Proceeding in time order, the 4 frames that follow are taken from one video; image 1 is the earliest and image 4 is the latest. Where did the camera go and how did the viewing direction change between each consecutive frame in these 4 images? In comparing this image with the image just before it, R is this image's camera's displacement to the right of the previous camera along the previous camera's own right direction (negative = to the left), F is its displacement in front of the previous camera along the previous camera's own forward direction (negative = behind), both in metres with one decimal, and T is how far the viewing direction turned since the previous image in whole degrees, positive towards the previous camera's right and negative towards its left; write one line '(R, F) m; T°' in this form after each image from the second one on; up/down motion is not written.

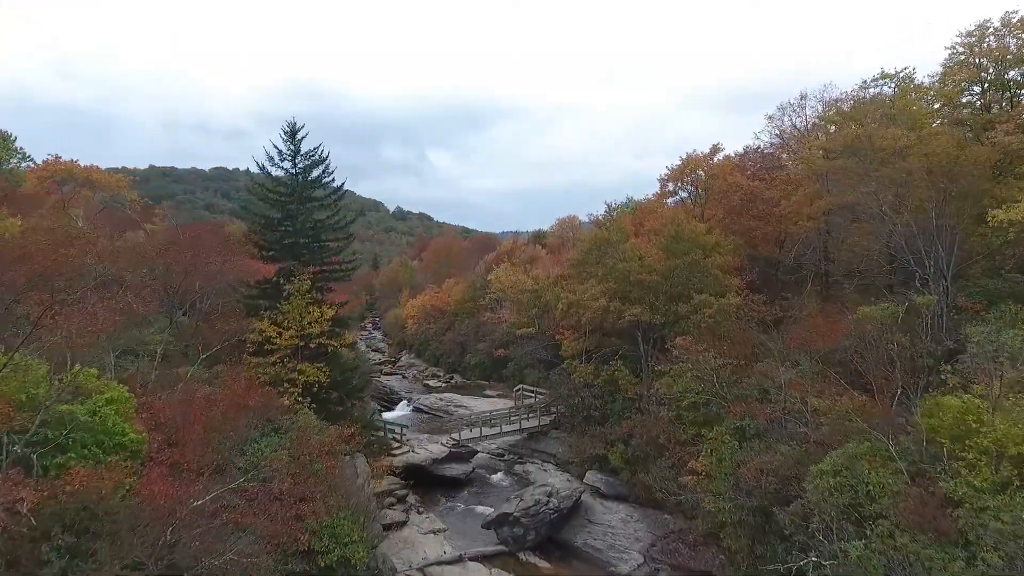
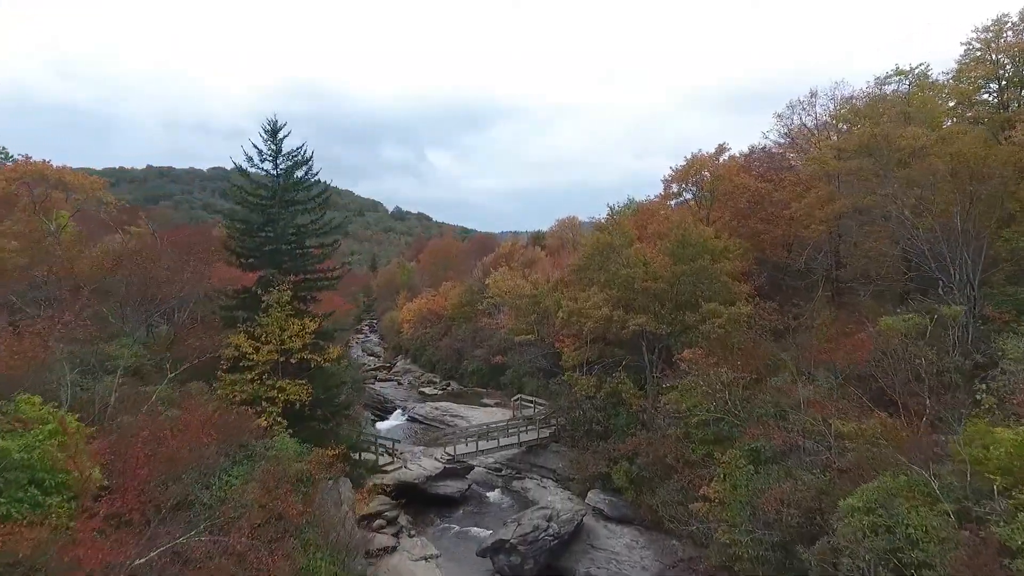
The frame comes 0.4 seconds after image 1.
(+0.1, +1.5) m; 0°
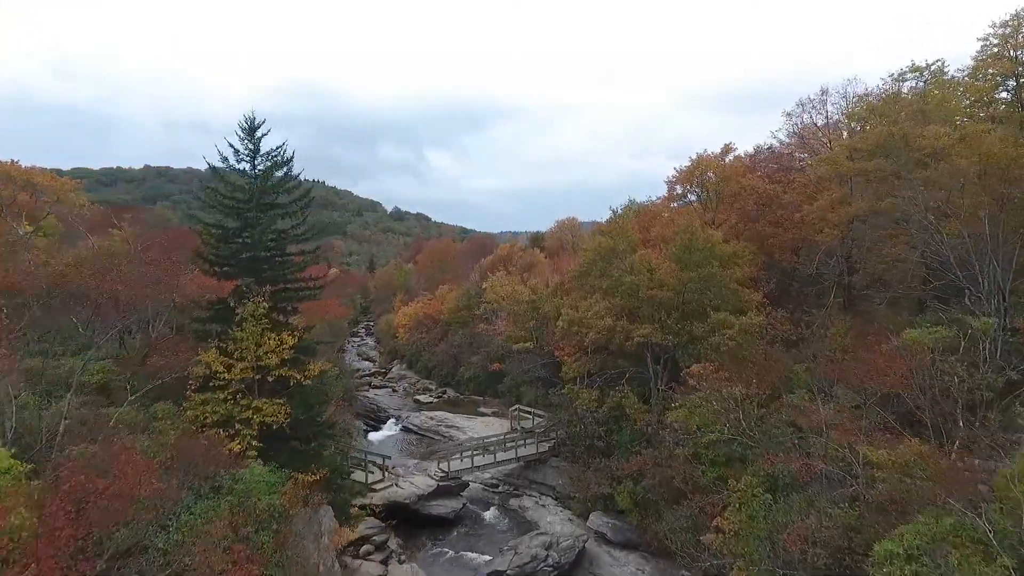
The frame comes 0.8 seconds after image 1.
(+0.1, +1.5) m; 0°
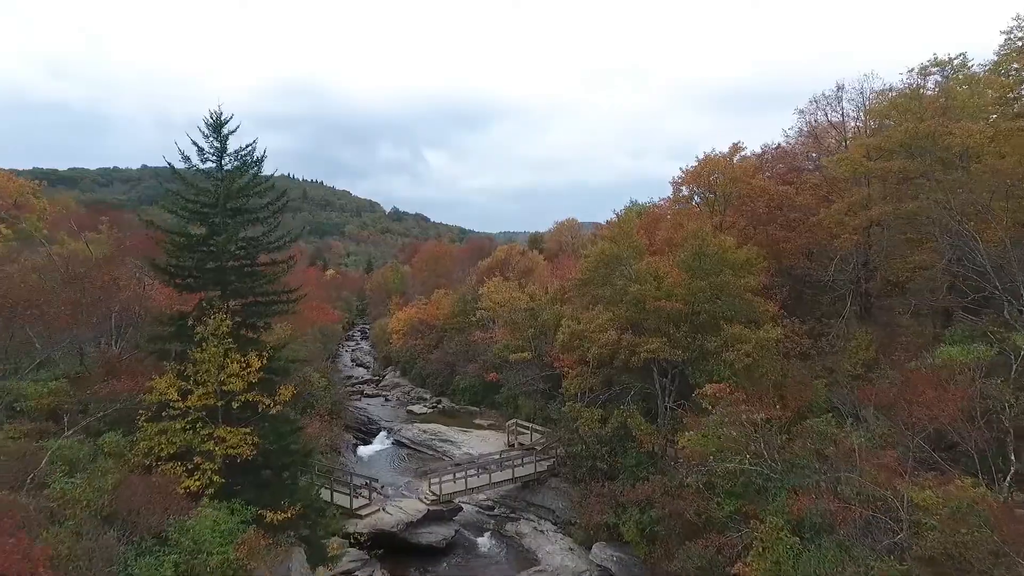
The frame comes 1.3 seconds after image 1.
(+0.1, +1.9) m; 0°
